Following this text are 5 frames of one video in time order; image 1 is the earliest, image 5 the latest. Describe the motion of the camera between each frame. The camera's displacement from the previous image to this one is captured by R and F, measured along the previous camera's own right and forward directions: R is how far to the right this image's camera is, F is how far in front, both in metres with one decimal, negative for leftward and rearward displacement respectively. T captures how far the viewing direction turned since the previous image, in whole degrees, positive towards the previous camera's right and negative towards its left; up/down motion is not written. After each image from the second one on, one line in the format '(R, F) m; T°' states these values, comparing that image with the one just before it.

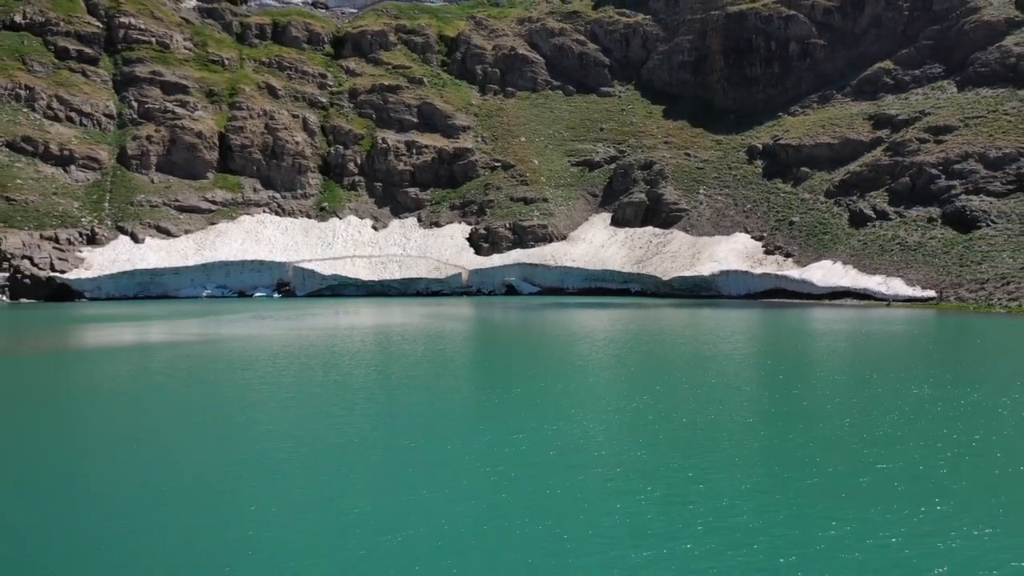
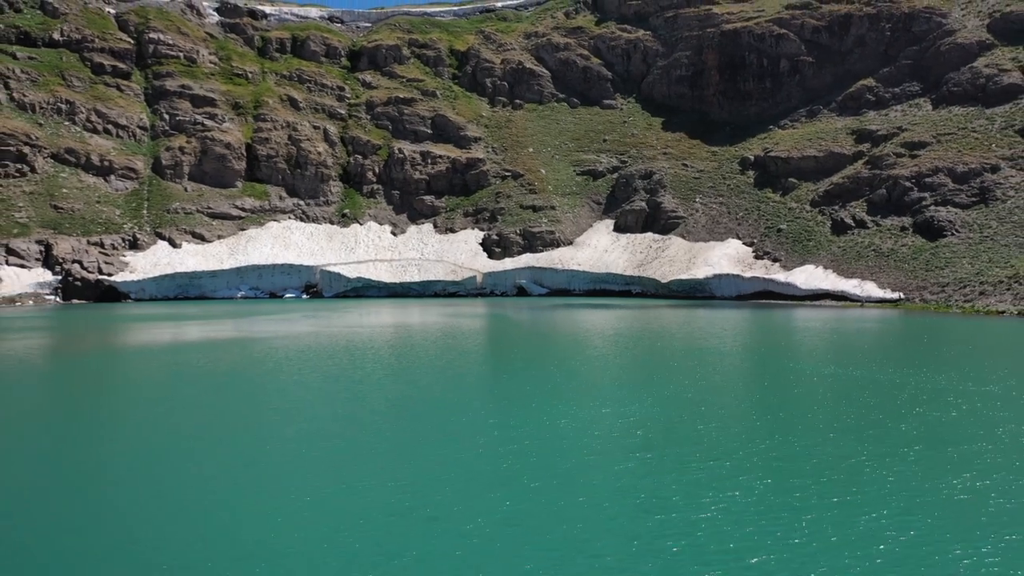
(-0.8, -4.2) m; 0°
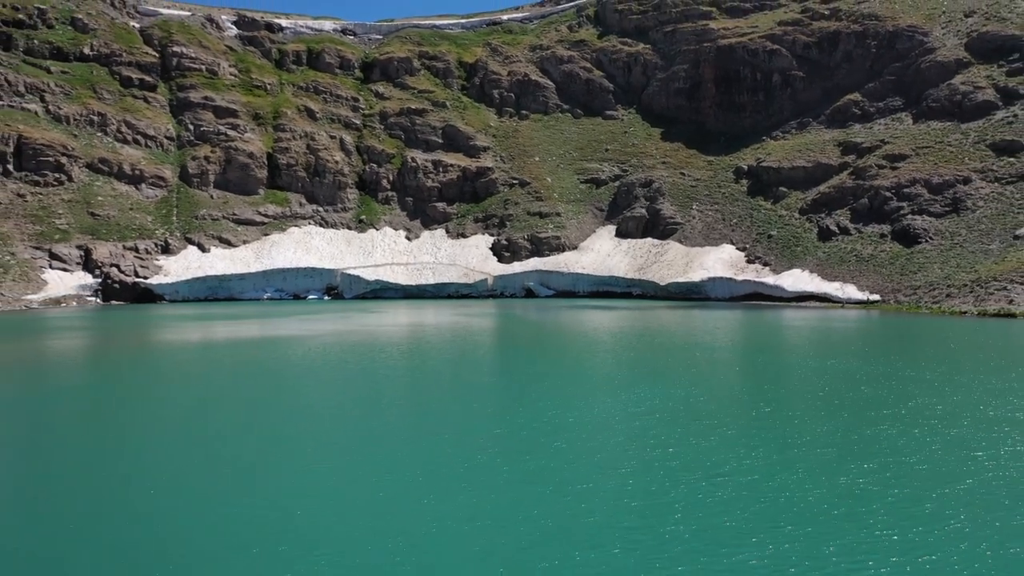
(-0.7, -3.8) m; 0°
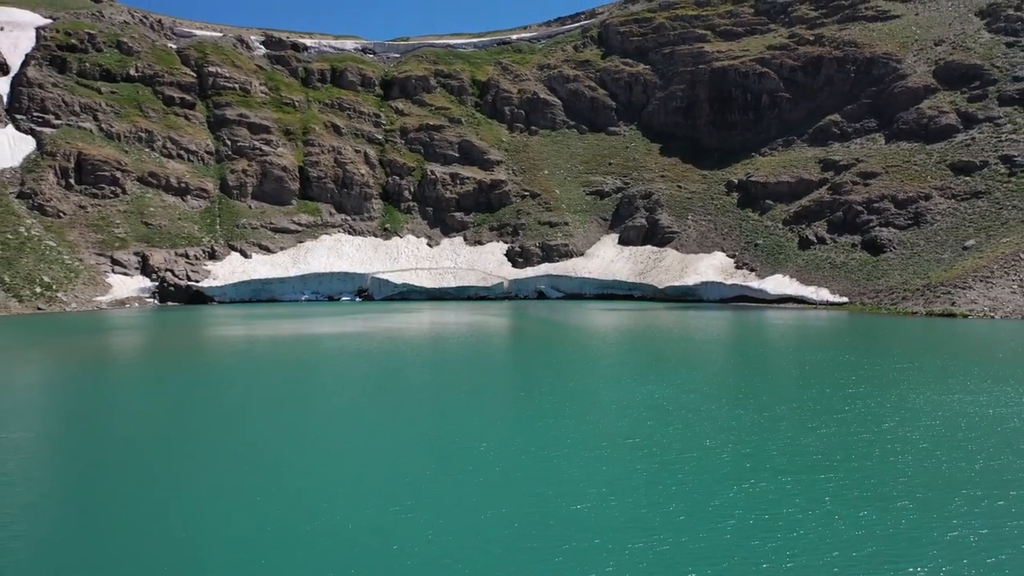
(-1.2, -6.5) m; 0°
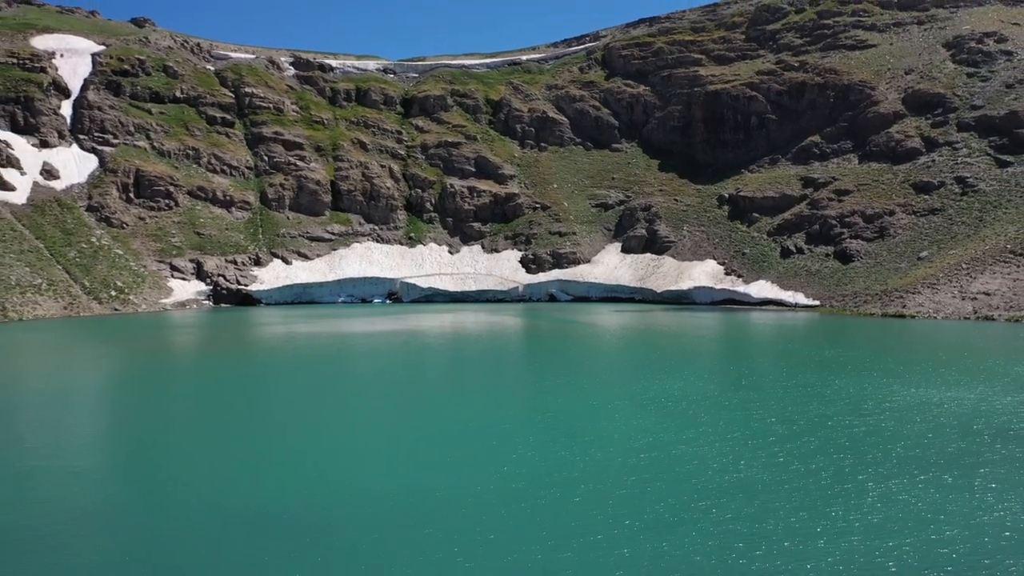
(-1.5, -7.7) m; 0°
